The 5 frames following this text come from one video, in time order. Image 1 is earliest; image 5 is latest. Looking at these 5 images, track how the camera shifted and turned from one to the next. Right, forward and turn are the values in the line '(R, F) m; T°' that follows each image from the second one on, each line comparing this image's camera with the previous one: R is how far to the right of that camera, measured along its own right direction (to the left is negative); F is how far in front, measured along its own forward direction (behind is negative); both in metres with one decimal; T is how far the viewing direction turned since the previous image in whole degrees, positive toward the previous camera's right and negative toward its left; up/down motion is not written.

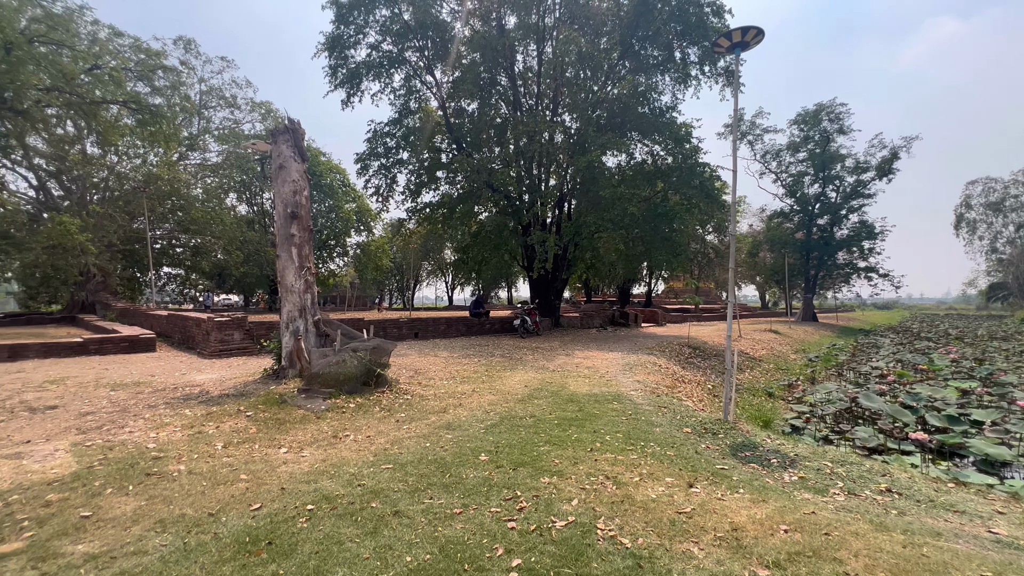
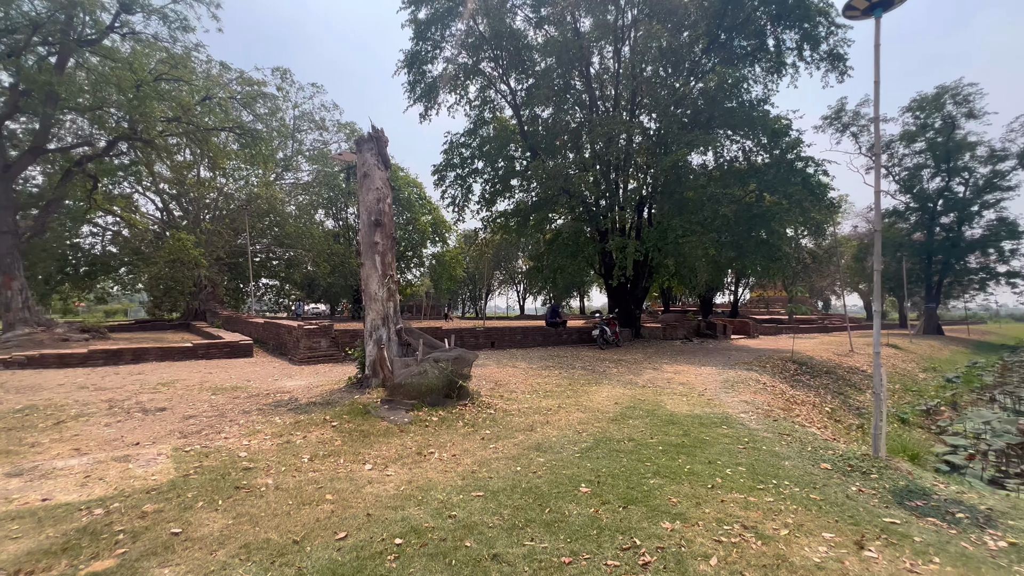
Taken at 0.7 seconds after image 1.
(-0.3, +0.4) m; -9°
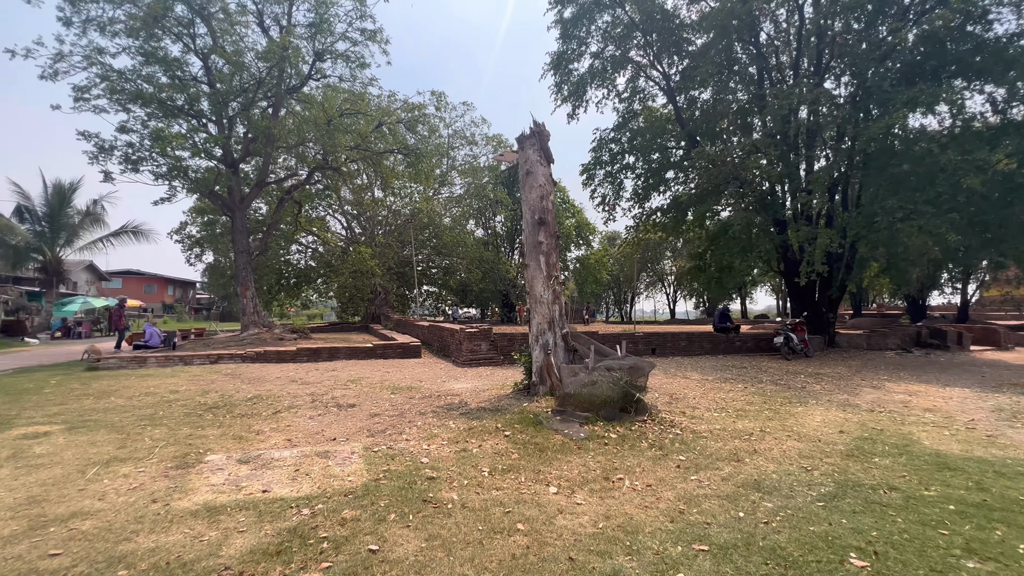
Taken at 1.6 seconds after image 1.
(-0.5, +0.5) m; -18°
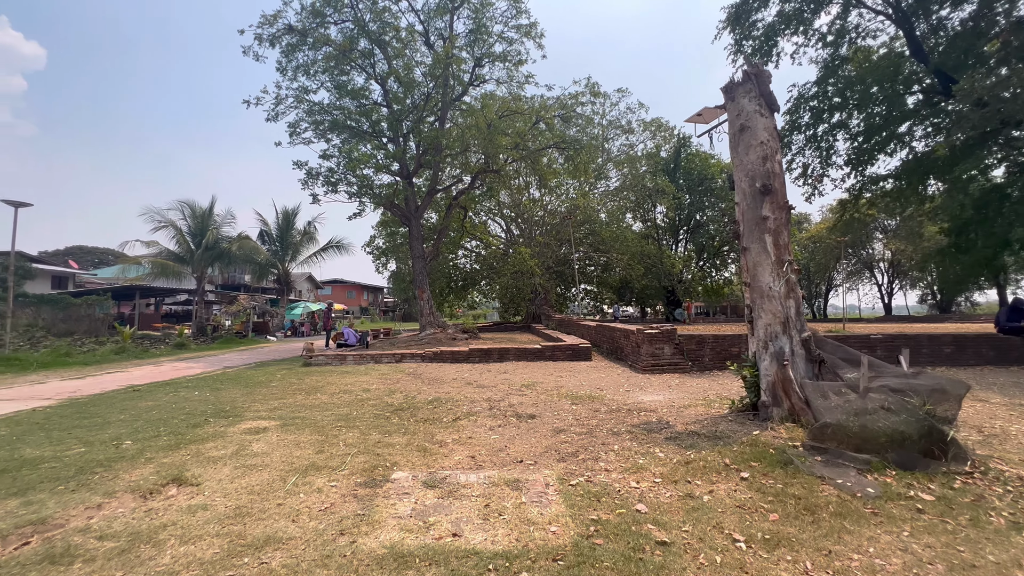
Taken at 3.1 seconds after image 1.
(-0.6, +0.9) m; -19°
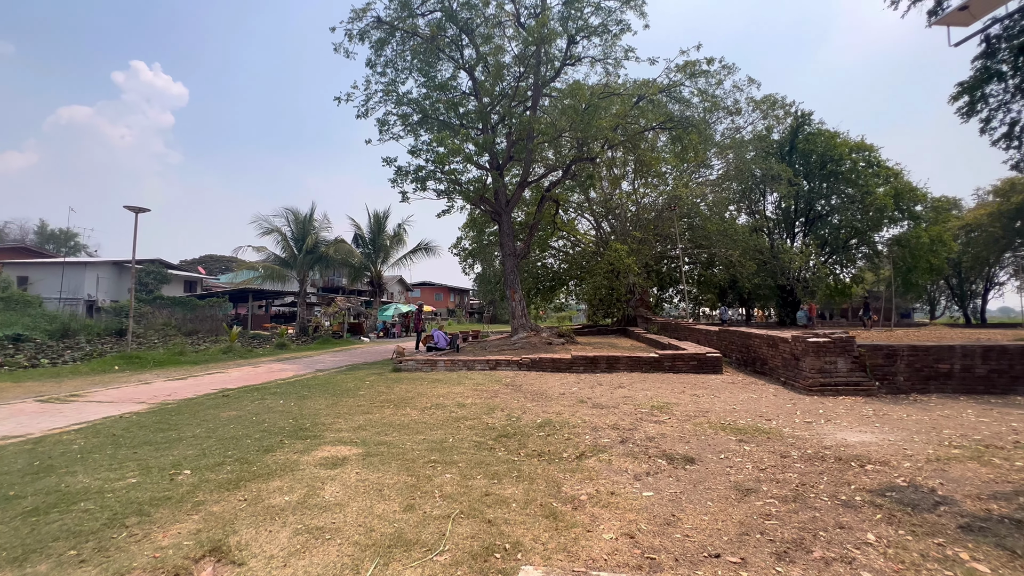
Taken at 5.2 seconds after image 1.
(-0.6, +1.4) m; -10°
